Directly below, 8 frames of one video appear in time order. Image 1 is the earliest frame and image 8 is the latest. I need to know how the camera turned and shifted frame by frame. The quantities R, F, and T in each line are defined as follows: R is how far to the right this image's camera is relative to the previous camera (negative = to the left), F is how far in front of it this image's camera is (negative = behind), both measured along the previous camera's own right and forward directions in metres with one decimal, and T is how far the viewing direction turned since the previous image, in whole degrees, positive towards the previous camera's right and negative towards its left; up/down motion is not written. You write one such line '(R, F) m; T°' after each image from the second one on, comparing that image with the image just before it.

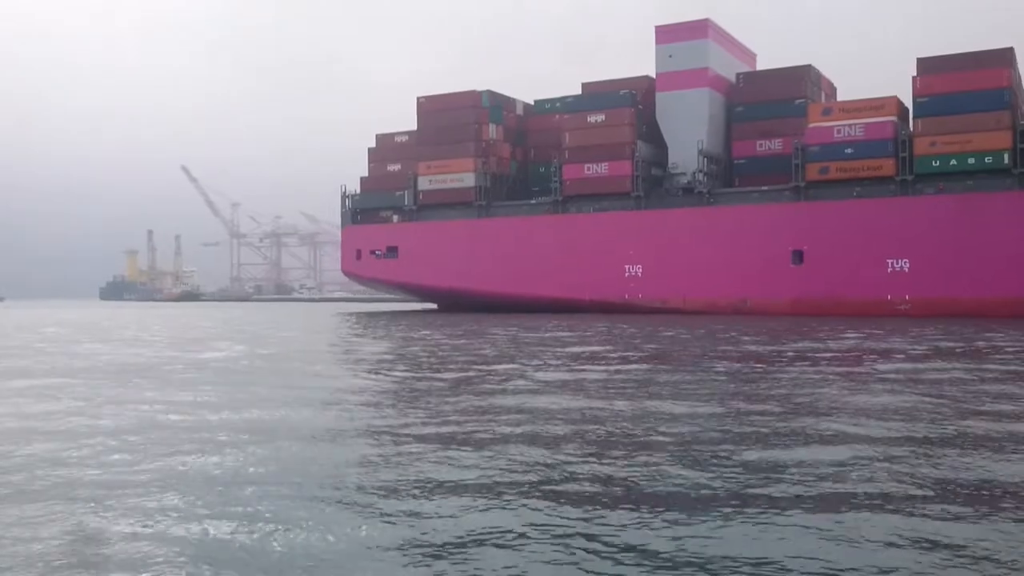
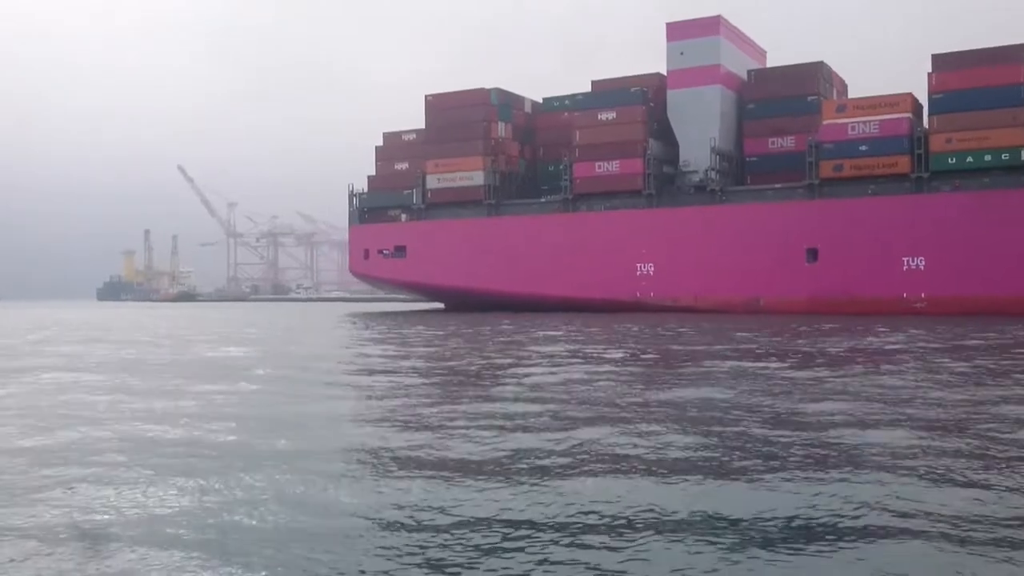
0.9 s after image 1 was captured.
(-0.3, +0.2) m; 0°
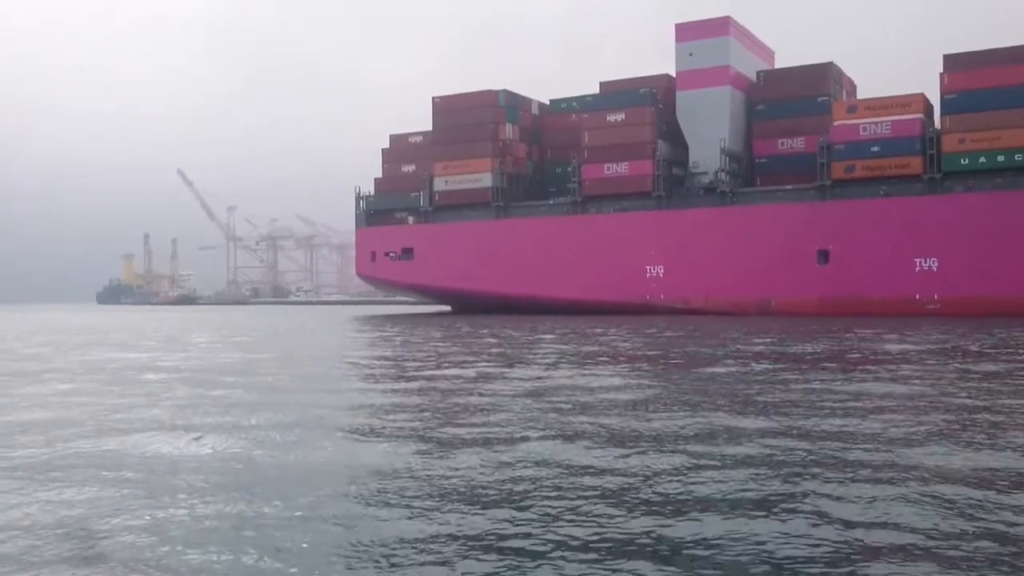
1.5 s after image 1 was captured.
(-0.2, +0.1) m; 0°
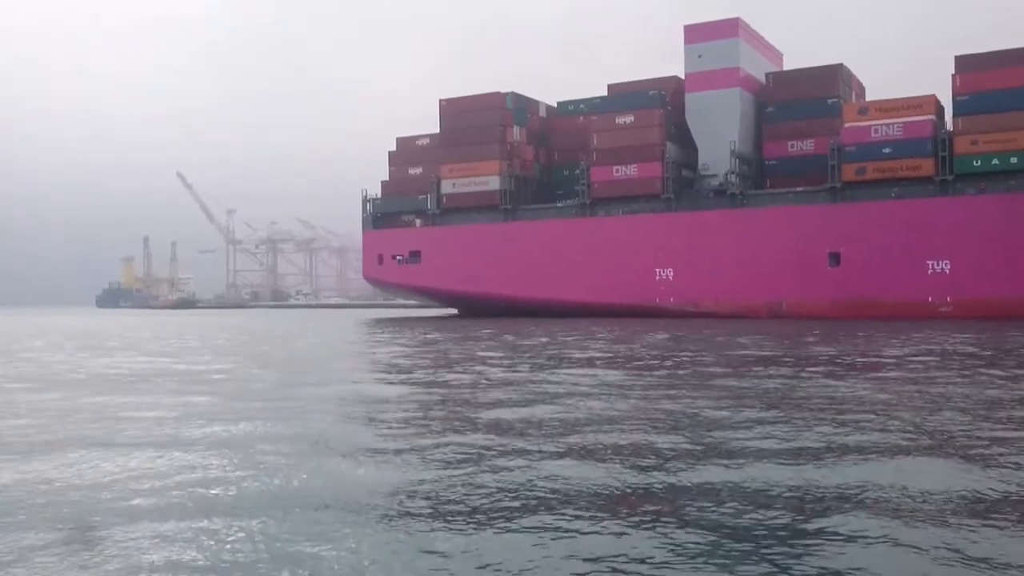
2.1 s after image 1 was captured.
(-0.2, +0.1) m; 0°
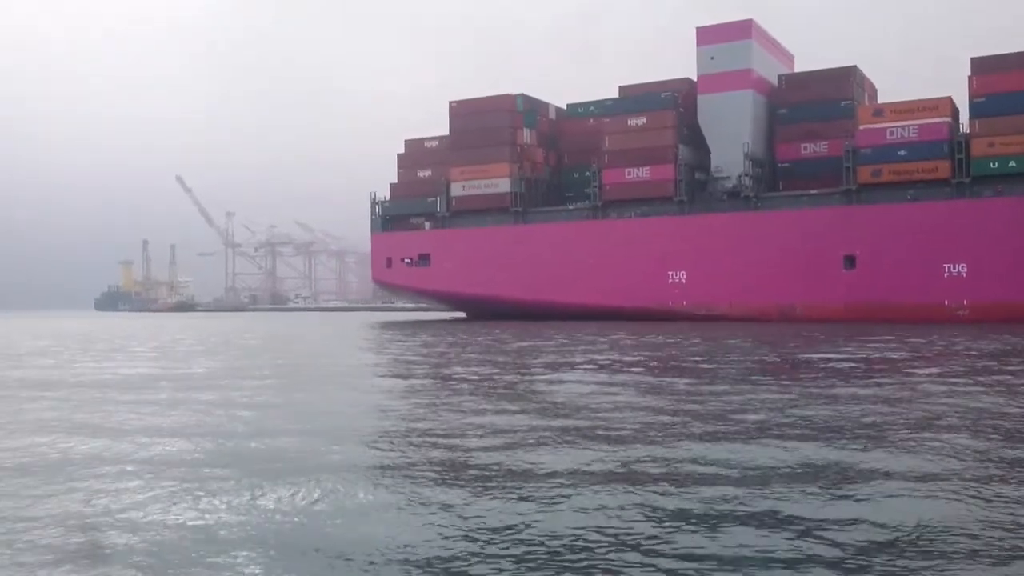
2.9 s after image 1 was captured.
(-0.3, +0.1) m; 0°
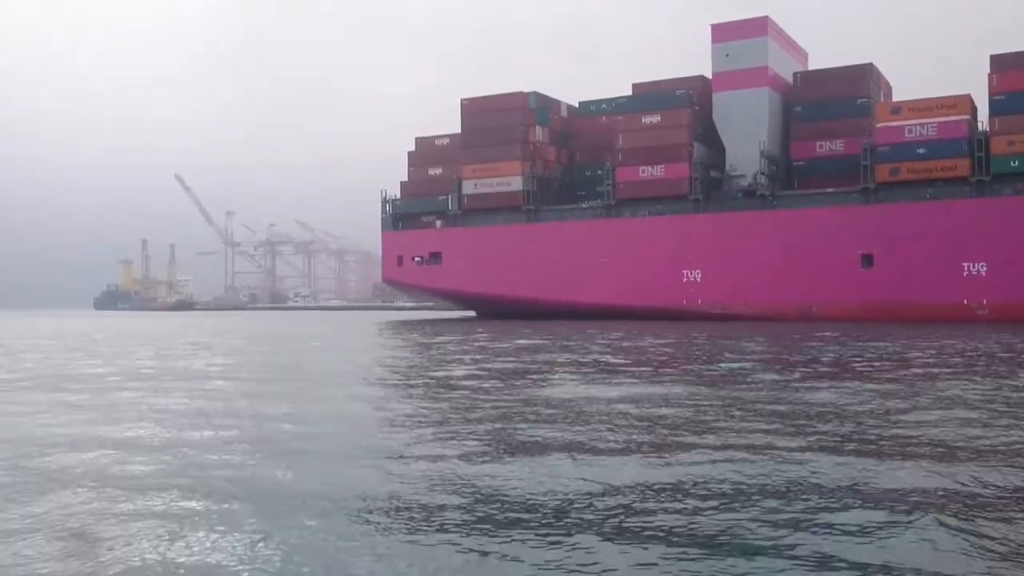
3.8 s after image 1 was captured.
(-0.3, +0.1) m; 0°
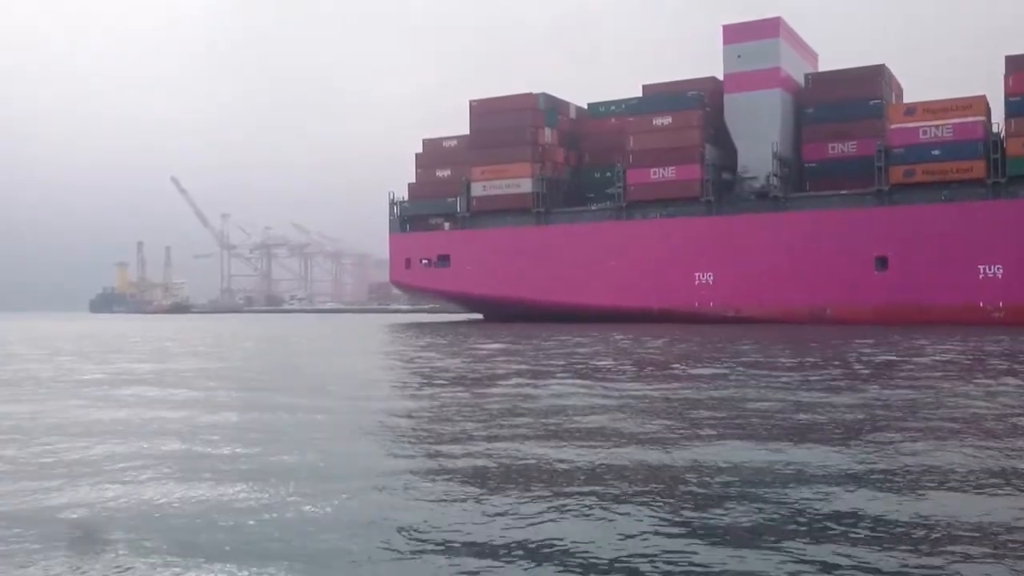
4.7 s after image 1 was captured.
(-0.3, +0.1) m; 0°
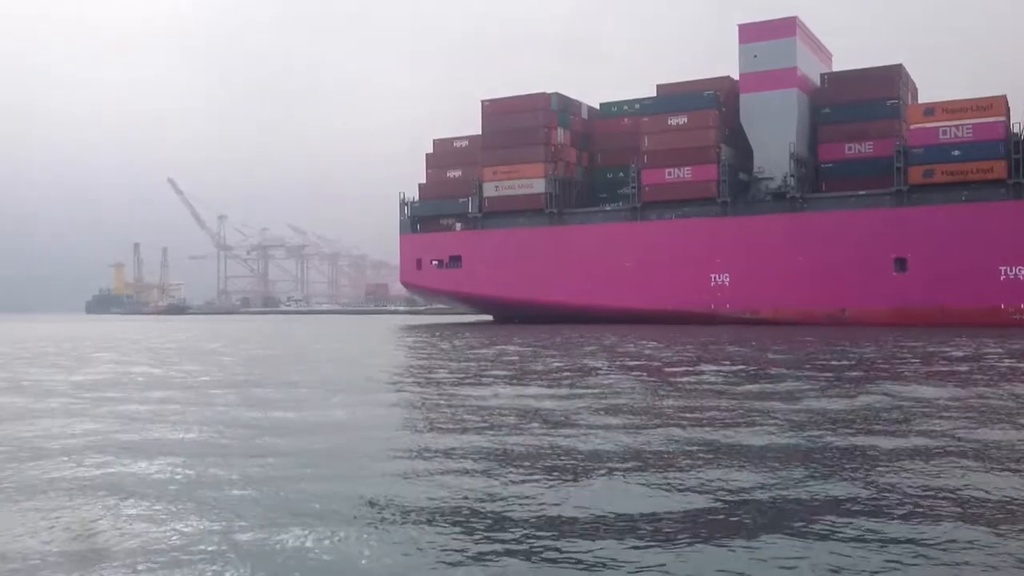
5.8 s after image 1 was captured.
(-0.4, +0.2) m; 0°
